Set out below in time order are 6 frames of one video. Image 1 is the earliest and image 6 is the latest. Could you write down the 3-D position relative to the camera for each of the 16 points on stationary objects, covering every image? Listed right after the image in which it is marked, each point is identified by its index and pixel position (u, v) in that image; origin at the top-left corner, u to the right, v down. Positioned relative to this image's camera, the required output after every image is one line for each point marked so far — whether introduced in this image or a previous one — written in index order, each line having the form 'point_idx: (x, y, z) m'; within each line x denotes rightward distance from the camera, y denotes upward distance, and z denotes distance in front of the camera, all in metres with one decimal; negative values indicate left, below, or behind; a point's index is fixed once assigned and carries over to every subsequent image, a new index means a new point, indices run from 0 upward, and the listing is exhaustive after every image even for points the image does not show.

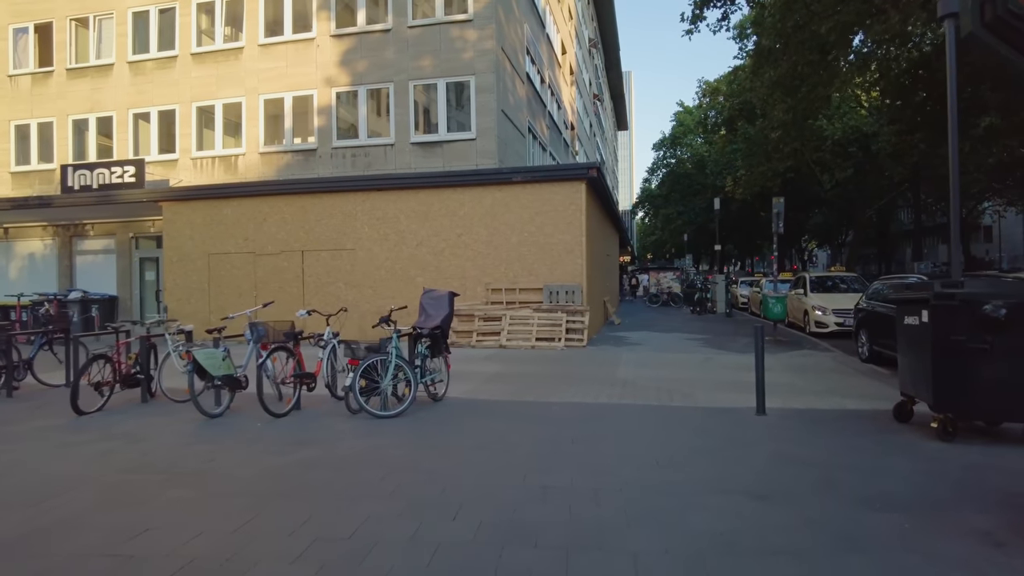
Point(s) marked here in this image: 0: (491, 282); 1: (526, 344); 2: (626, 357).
0: (-0.5, +0.2, +16.5) m
1: (+0.4, -1.3, +15.0) m
2: (+2.3, -1.4, +13.8) m
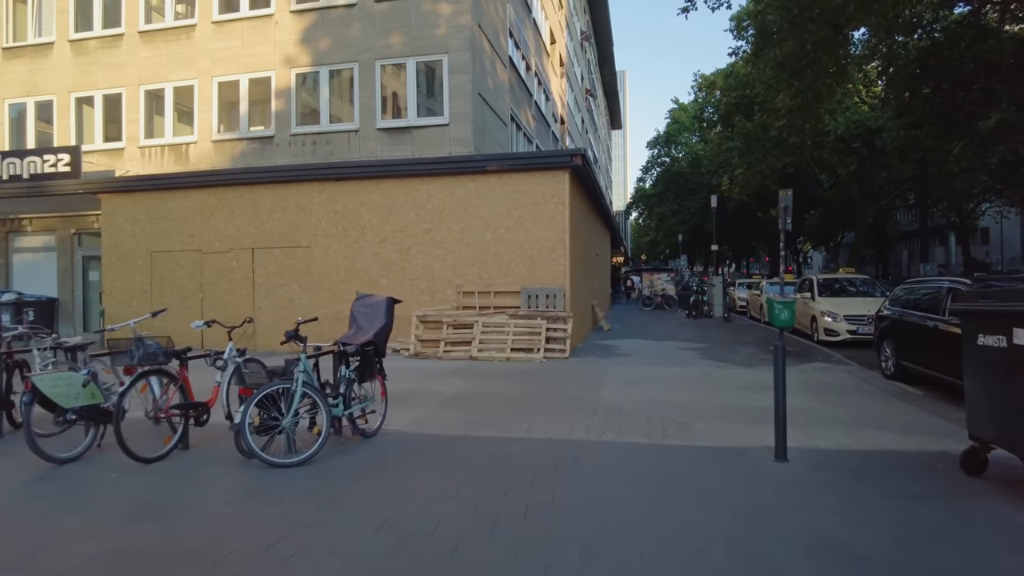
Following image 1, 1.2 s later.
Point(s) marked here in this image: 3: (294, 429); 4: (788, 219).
0: (-1.1, +0.1, +14.6) m
1: (-0.2, -1.3, +13.1) m
2: (+1.8, -1.5, +11.9) m
3: (-2.0, -1.3, +6.2) m
4: (+6.0, +1.5, +14.3) m
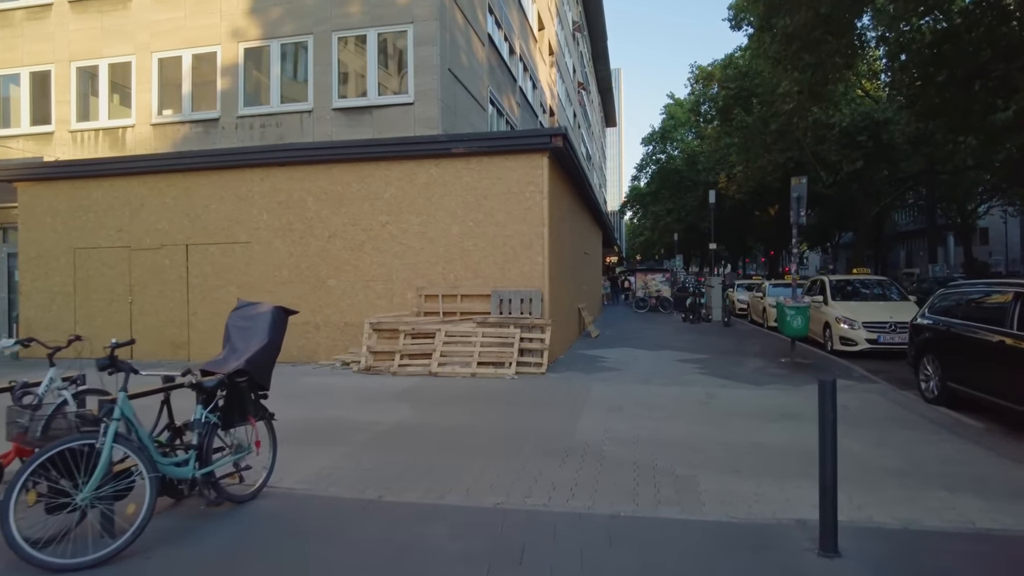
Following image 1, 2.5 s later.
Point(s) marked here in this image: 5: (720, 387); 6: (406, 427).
0: (-1.7, +0.1, +12.6) m
1: (-0.8, -1.4, +11.1) m
2: (+1.2, -1.5, +9.9) m
3: (-2.5, -1.3, +4.1) m
4: (+5.4, +1.4, +12.3) m
5: (+3.2, -1.5, +10.2) m
6: (-1.3, -1.6, +7.8) m
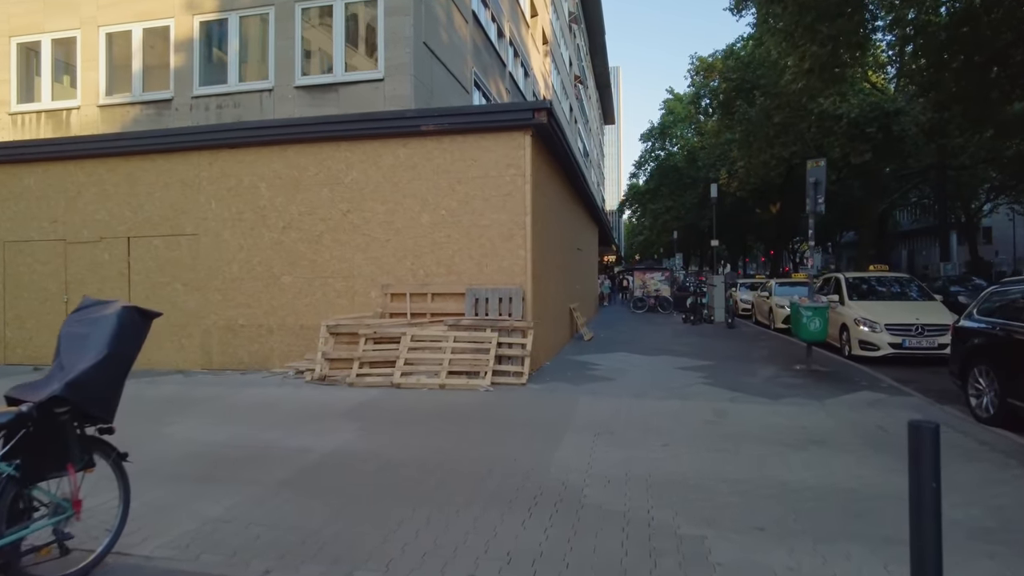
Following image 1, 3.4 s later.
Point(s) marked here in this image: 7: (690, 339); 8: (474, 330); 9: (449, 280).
0: (-2.0, +0.1, +11.1) m
1: (-1.1, -1.3, +9.6) m
2: (+0.9, -1.5, +8.4) m
3: (-2.9, -1.3, +2.6) m
4: (+5.1, +1.5, +10.8) m
5: (+2.8, -1.5, +8.7) m
6: (-1.6, -1.6, +6.3) m
7: (+4.4, -1.3, +16.5) m
8: (-0.6, -0.6, +10.1) m
9: (-1.0, +0.1, +10.8) m
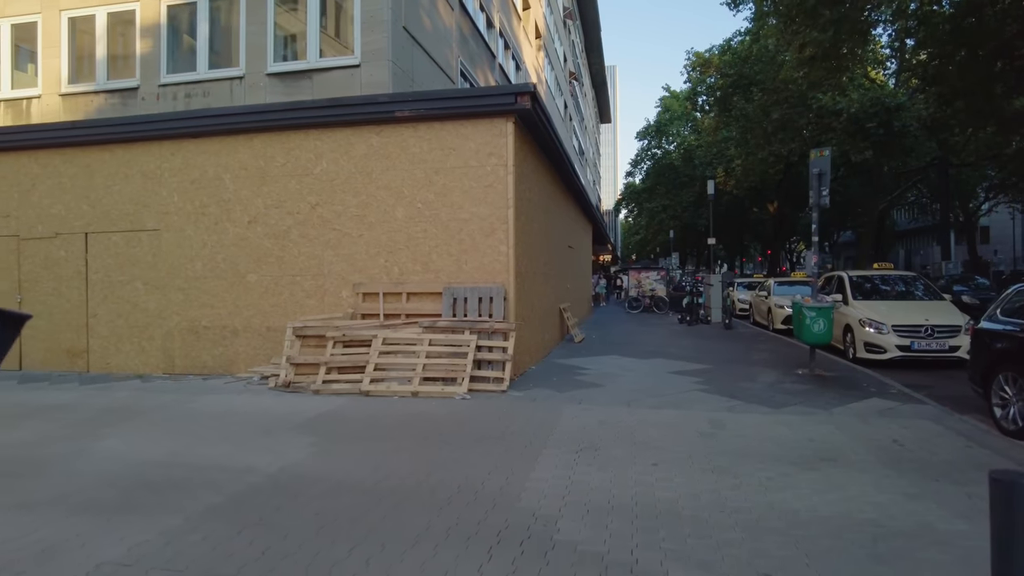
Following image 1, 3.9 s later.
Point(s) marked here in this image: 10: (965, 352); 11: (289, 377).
0: (-2.3, +0.1, +10.3) m
1: (-1.4, -1.3, +8.8) m
2: (+0.6, -1.5, +7.6) m
3: (-3.1, -1.3, +1.8) m
4: (+4.8, +1.5, +10.1) m
5: (+2.6, -1.5, +7.9) m
6: (-1.9, -1.6, +5.5) m
7: (+4.1, -1.2, +15.8) m
8: (-0.9, -0.6, +9.3) m
9: (-1.3, +0.1, +10.1) m
10: (+7.7, -1.1, +11.4) m
11: (-3.2, -1.3, +9.6) m
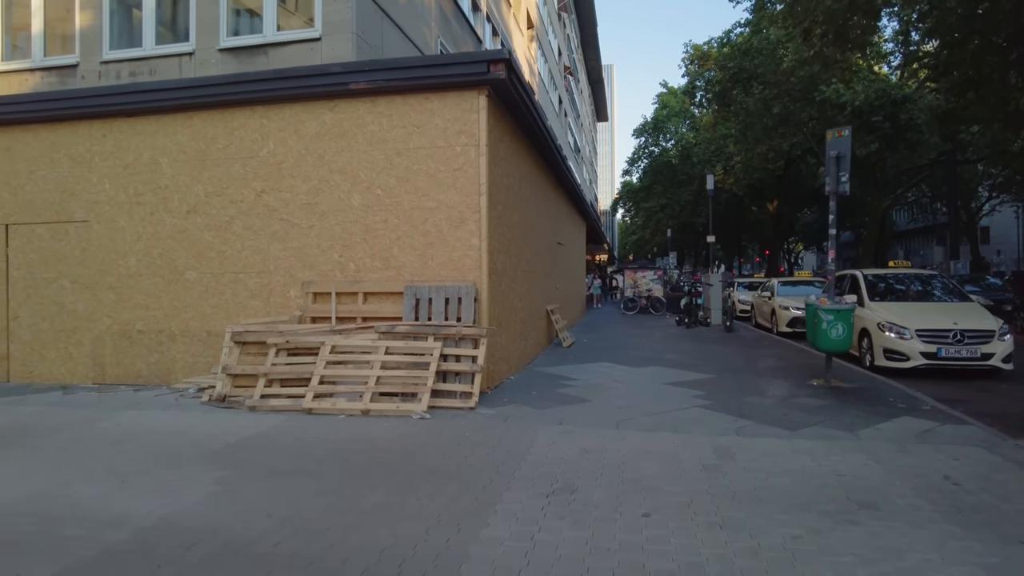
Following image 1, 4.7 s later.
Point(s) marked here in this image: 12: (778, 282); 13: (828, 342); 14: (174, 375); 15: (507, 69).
0: (-2.7, +0.1, +9.0) m
1: (-1.7, -1.3, +7.5) m
2: (+0.3, -1.5, +6.3) m
3: (-3.4, -1.3, +0.5) m
4: (+4.4, +1.5, +8.8) m
5: (+2.2, -1.4, +6.6) m
6: (-2.2, -1.6, +4.2) m
7: (+3.8, -1.2, +14.5) m
8: (-1.2, -0.6, +8.0) m
9: (-1.7, +0.2, +8.7) m
10: (+7.4, -1.1, +10.1) m
11: (-3.6, -1.3, +8.2) m
12: (+7.5, +0.2, +18.8) m
13: (+4.3, -0.7, +9.0) m
14: (-4.9, -1.3, +9.6) m
15: (-0.1, +2.7, +8.3) m
